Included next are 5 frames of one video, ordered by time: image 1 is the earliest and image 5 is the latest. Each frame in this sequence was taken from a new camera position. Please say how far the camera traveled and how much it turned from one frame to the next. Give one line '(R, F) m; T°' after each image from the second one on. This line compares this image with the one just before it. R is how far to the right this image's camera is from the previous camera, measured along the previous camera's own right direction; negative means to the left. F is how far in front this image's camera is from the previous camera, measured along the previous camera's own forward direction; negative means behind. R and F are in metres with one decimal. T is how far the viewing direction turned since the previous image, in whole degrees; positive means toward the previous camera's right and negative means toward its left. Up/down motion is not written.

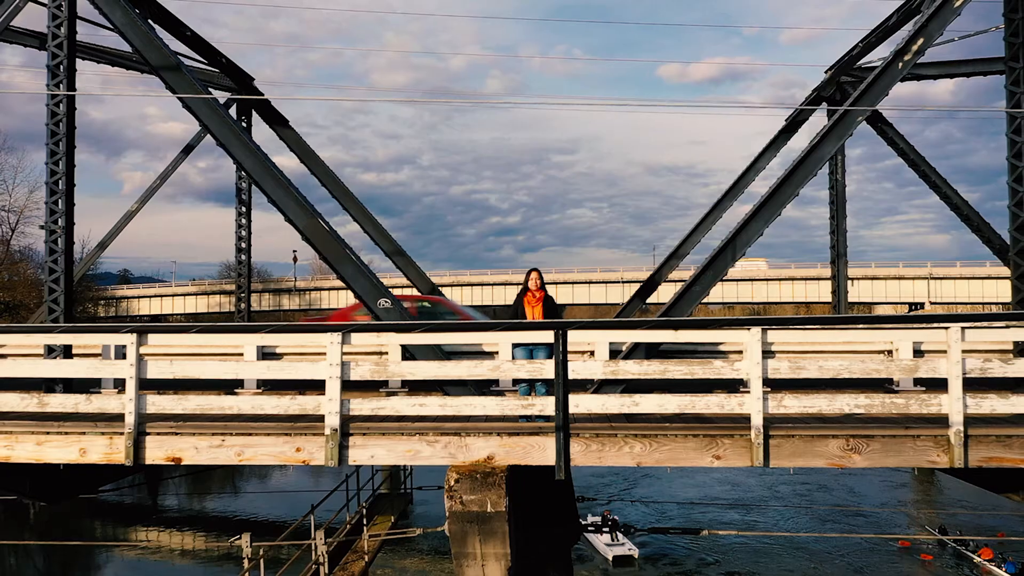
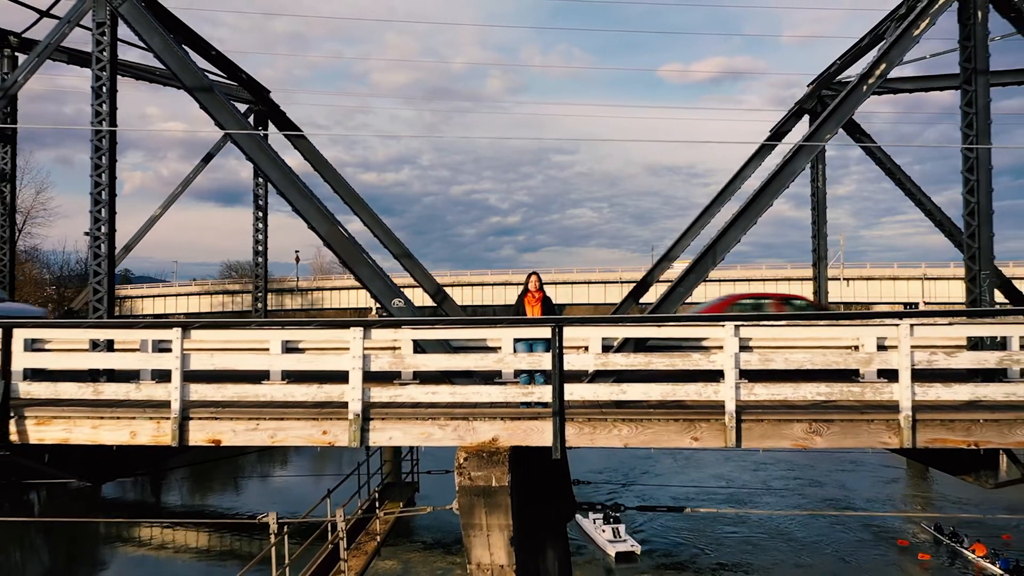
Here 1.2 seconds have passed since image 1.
(0.0, -0.5) m; 0°
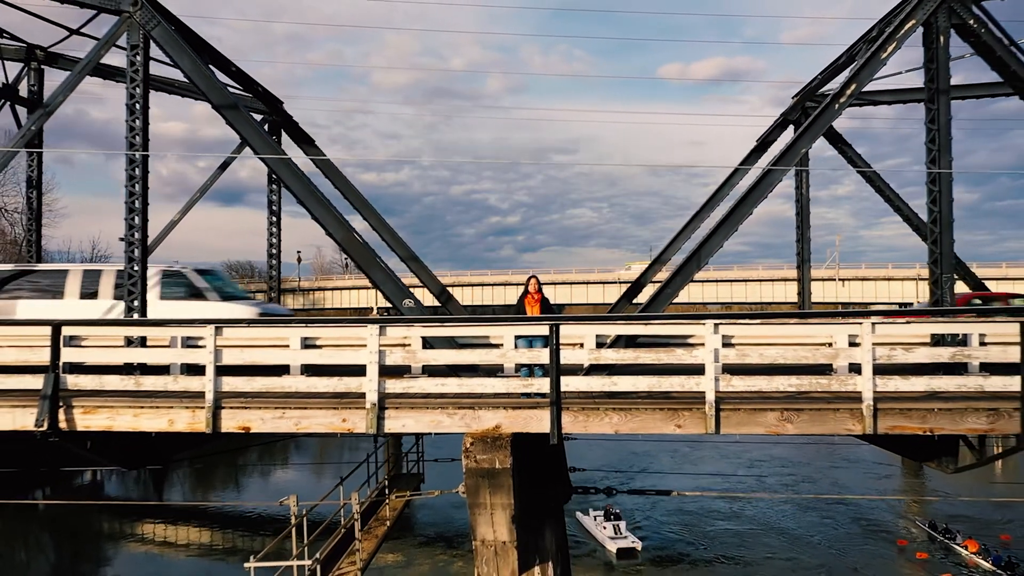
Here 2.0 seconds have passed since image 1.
(0.0, -0.5) m; 0°
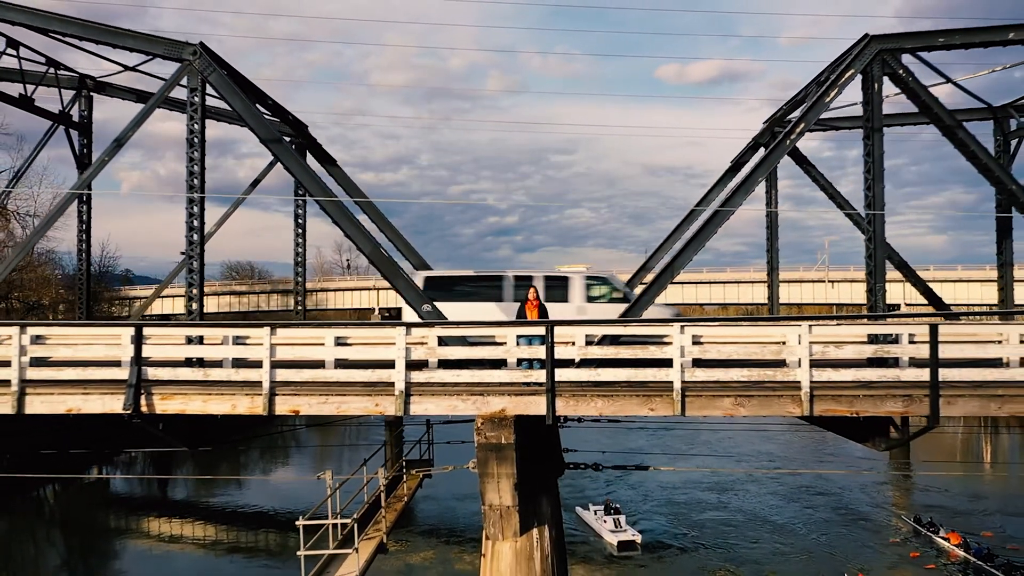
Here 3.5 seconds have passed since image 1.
(0.0, -1.1) m; 0°
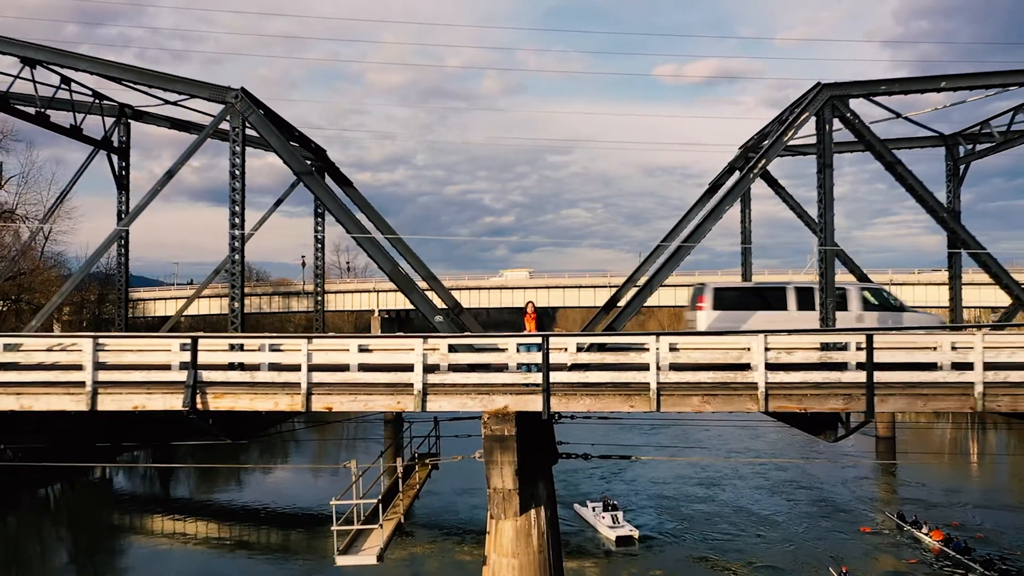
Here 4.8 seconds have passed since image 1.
(-0.1, -1.1) m; 0°
